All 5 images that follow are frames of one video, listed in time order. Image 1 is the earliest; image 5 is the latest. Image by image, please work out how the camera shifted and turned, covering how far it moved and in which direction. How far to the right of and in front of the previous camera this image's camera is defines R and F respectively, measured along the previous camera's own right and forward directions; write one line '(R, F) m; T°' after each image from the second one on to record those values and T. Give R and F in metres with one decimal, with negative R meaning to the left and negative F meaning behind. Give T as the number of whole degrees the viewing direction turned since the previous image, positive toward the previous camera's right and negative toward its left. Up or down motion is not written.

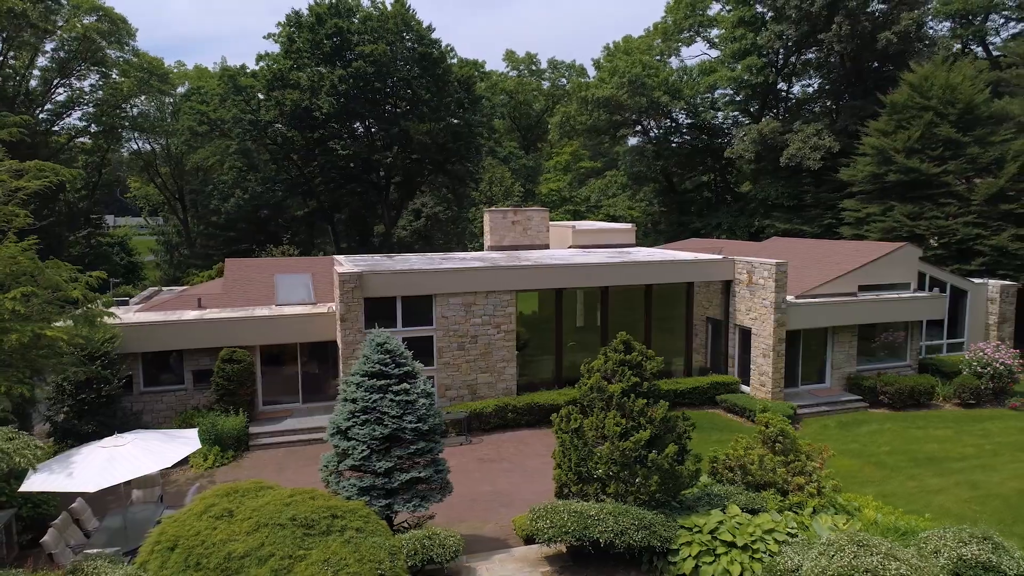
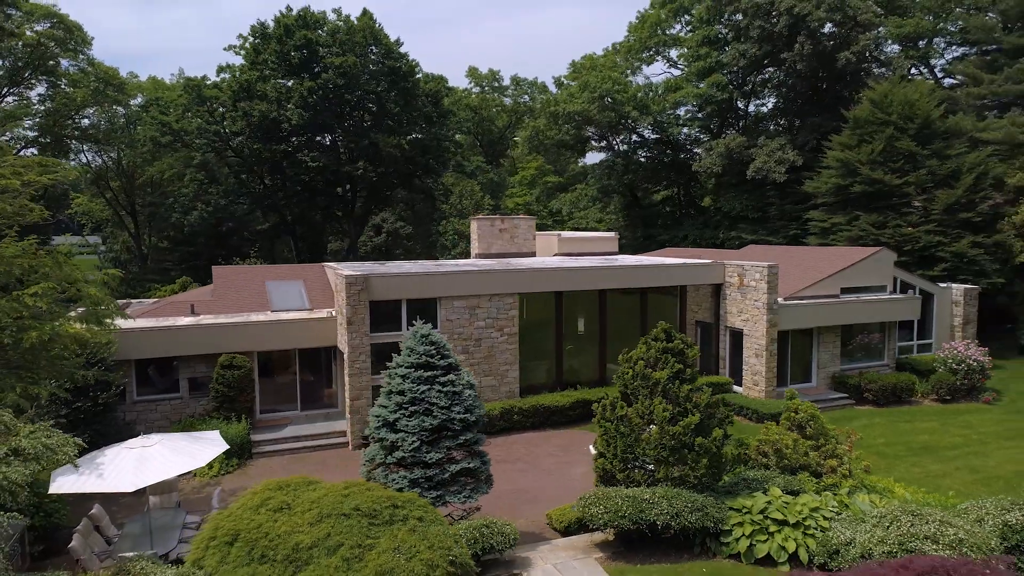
(-1.5, -0.1) m; +4°
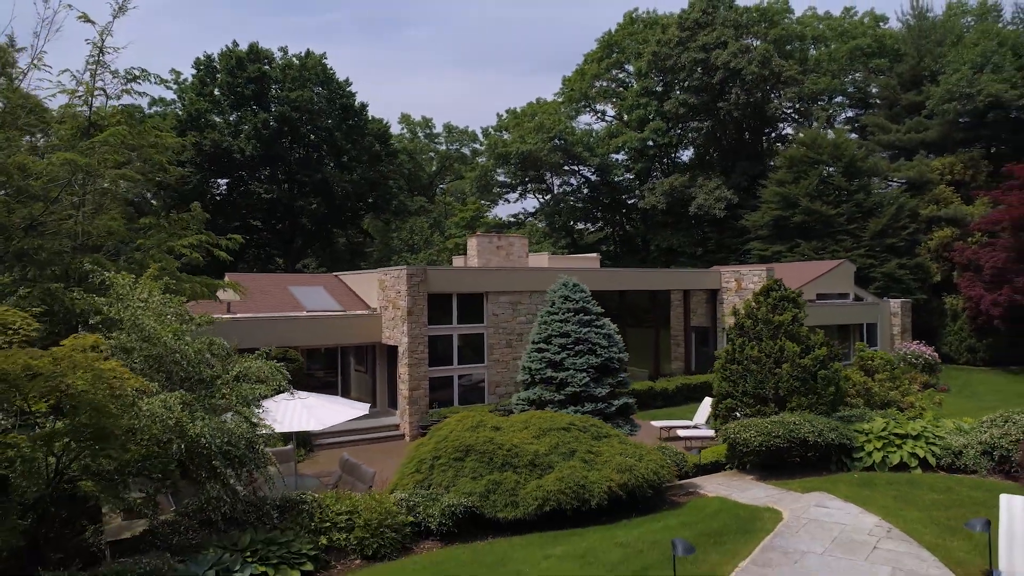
(-4.3, -0.4) m; +10°
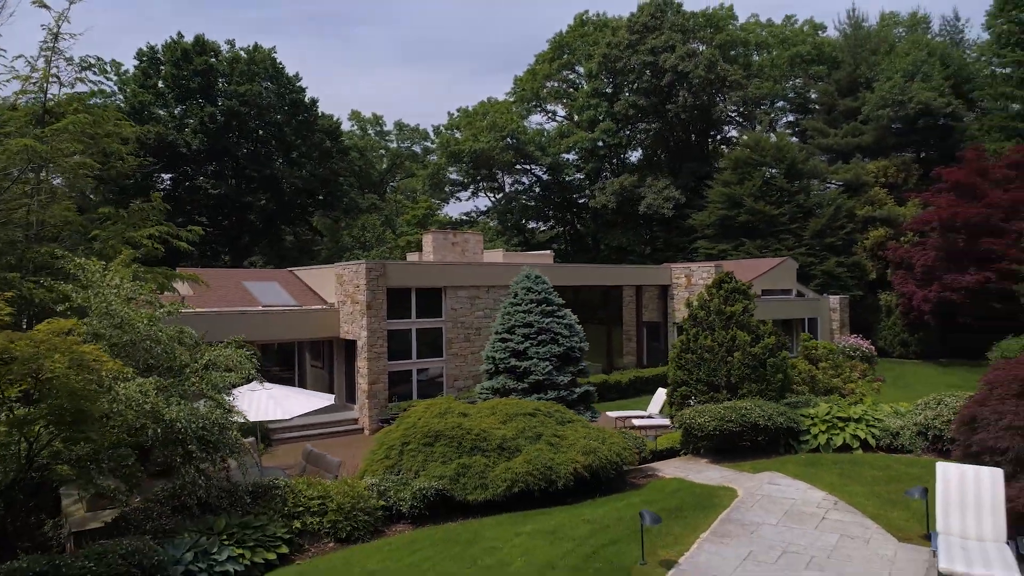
(-0.3, -0.2) m; +4°
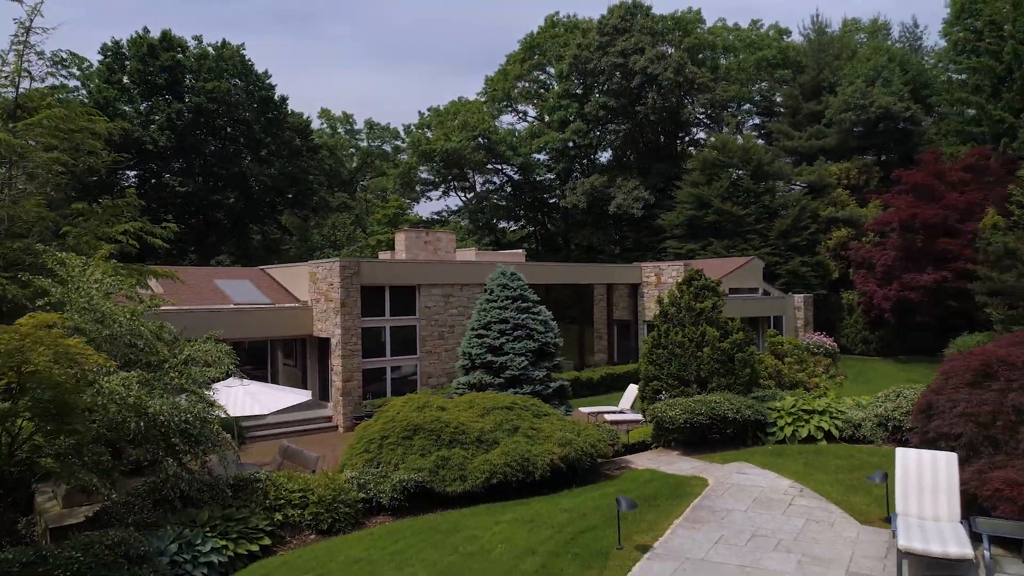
(-0.1, -0.2) m; +2°
